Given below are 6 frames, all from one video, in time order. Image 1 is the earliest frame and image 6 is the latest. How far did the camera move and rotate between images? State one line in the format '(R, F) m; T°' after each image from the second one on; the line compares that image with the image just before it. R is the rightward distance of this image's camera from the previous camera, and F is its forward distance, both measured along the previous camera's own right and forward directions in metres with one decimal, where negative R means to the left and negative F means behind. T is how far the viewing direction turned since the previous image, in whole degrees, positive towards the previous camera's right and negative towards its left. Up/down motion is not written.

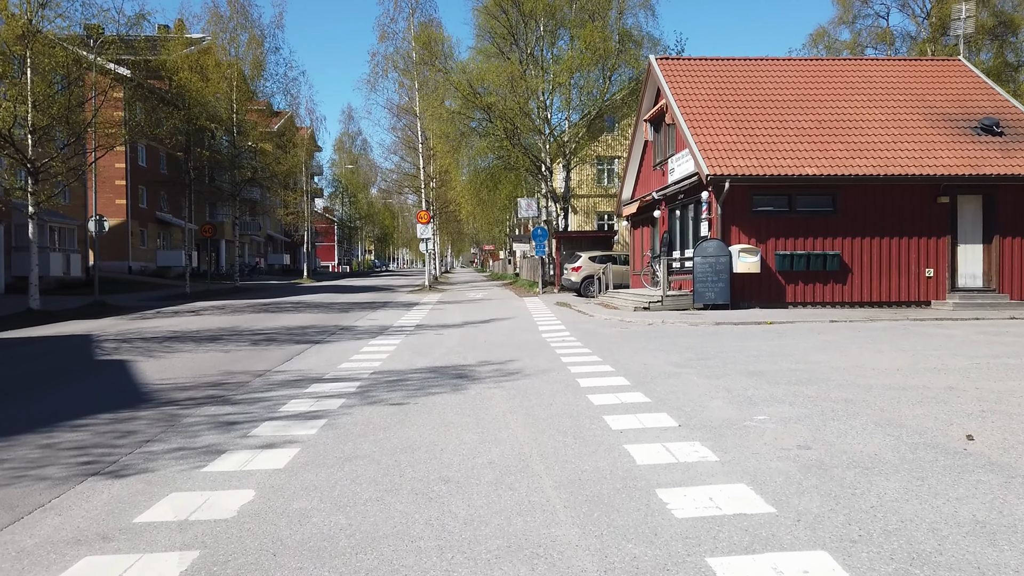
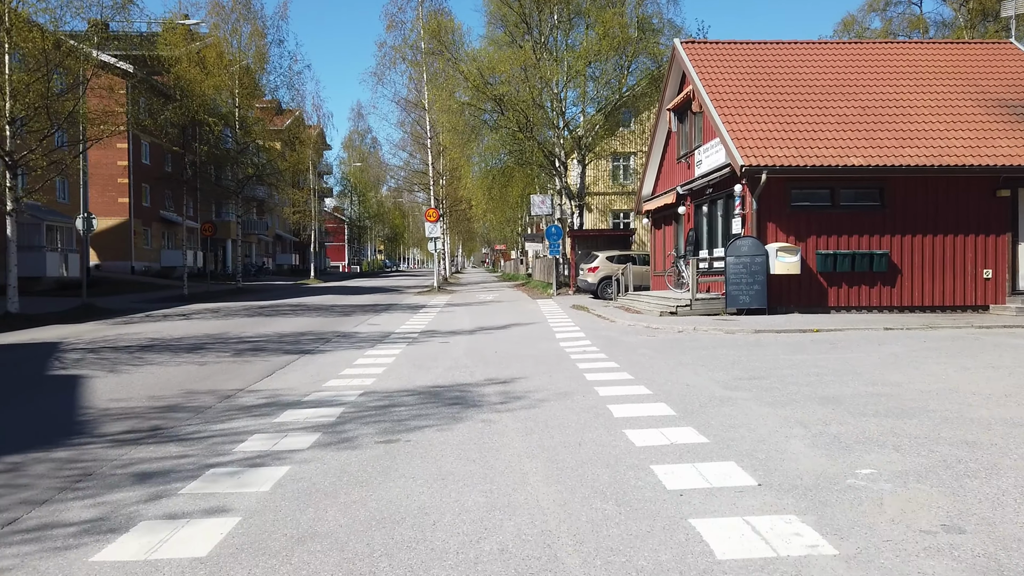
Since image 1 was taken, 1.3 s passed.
(-0.1, +1.8) m; -1°
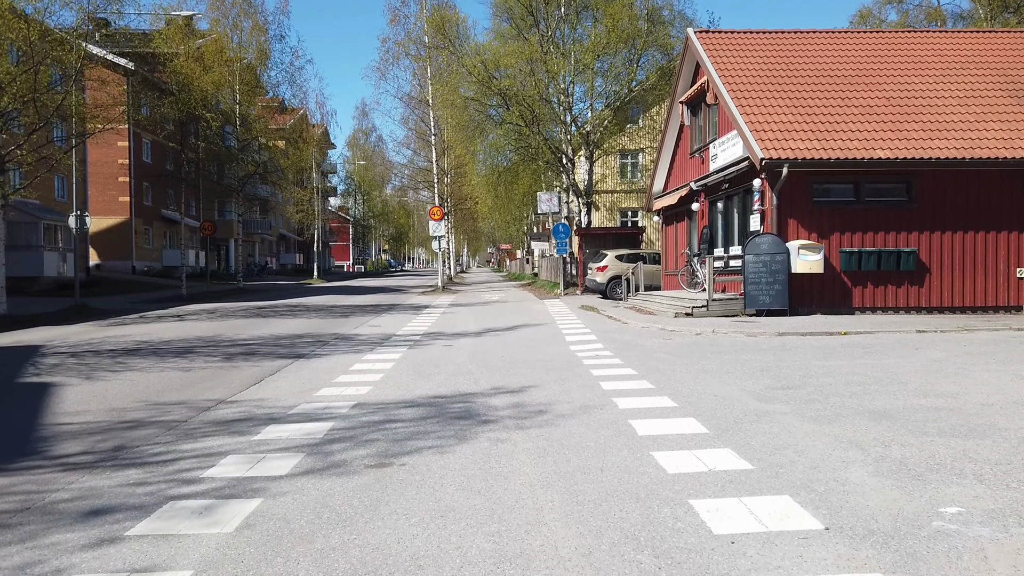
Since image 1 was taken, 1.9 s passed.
(0.0, +0.9) m; 0°
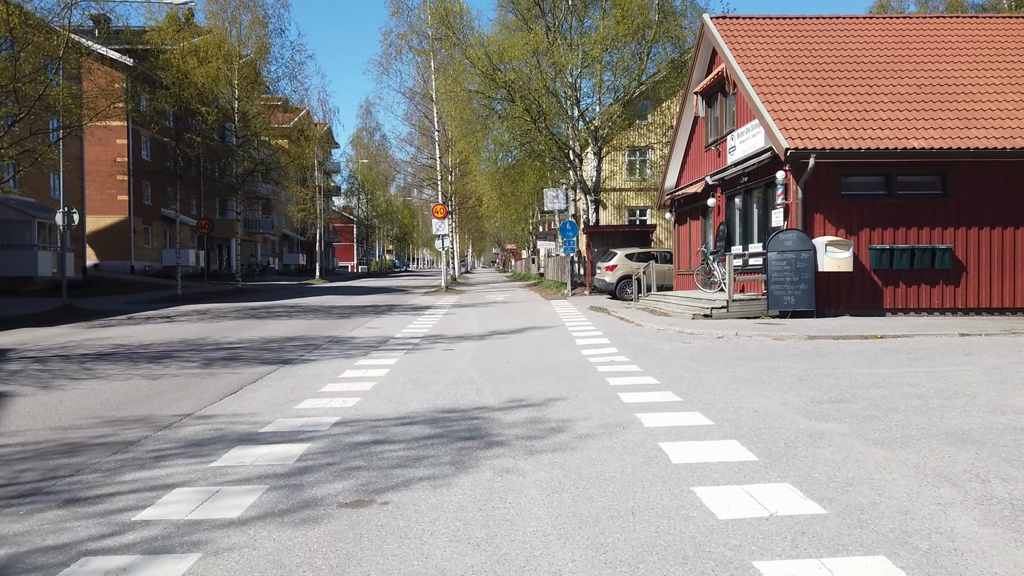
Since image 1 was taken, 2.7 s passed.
(0.0, +1.1) m; 0°
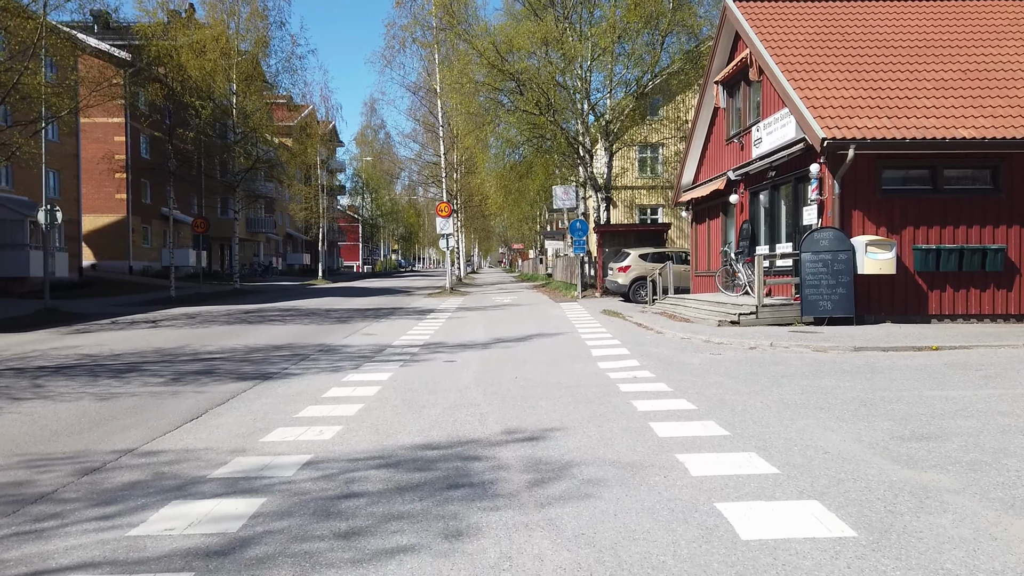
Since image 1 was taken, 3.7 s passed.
(0.0, +1.4) m; -1°
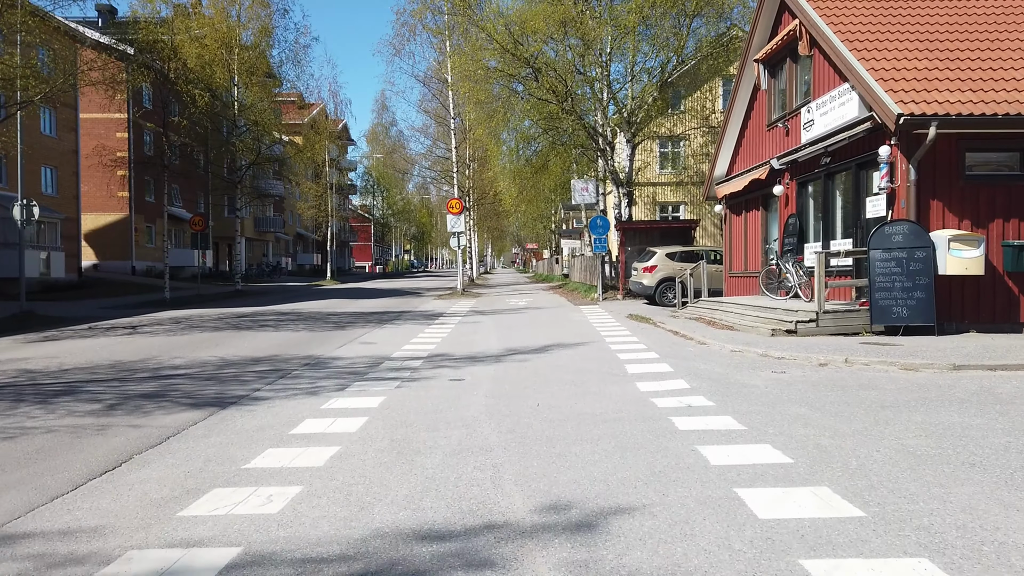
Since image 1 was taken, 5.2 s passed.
(-0.1, +2.0) m; -1°
